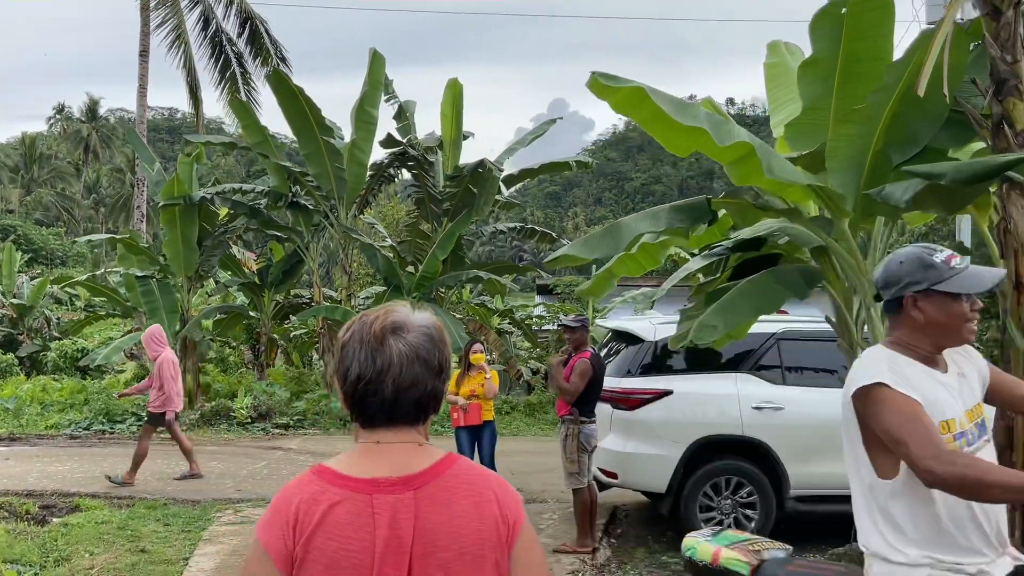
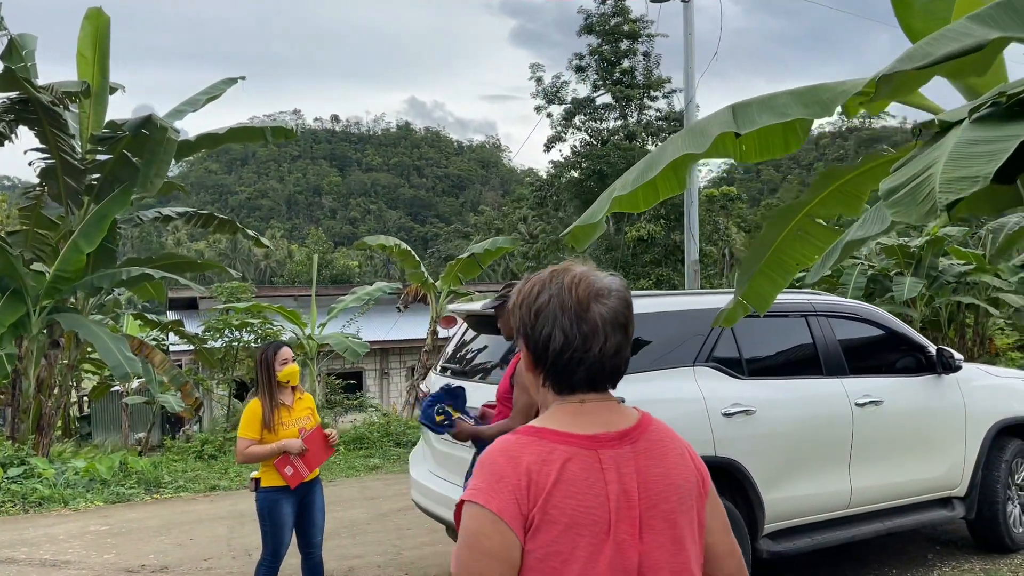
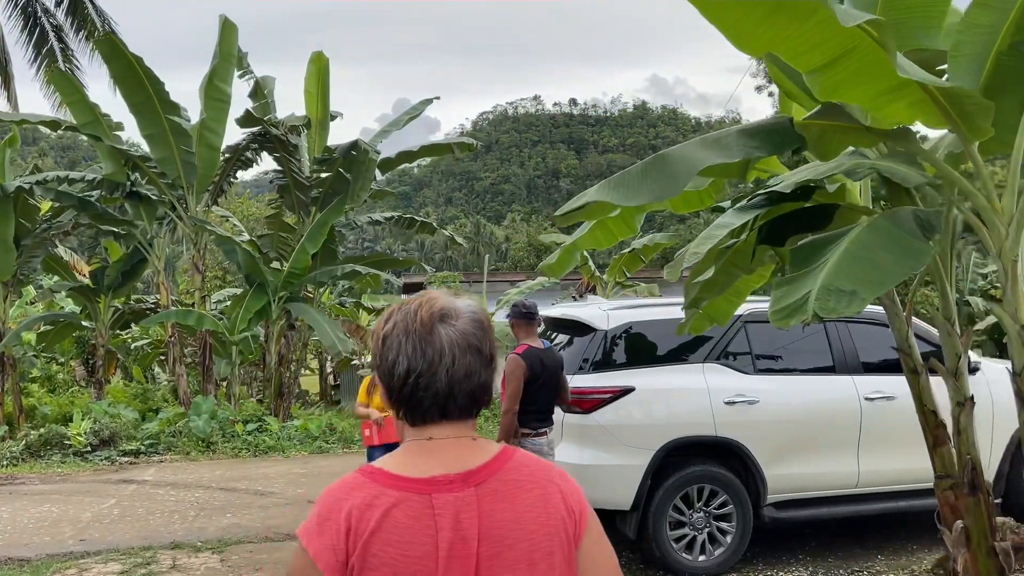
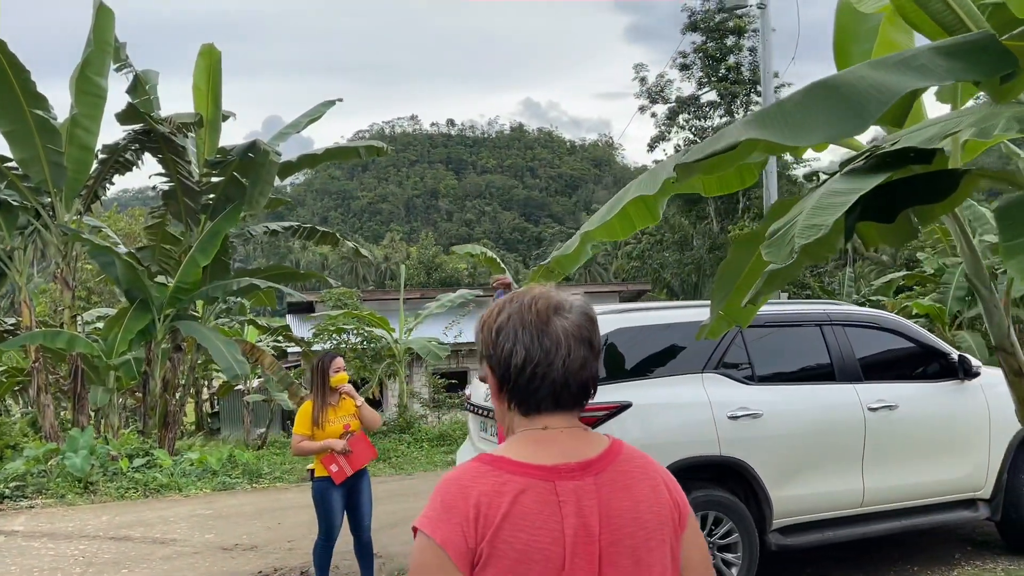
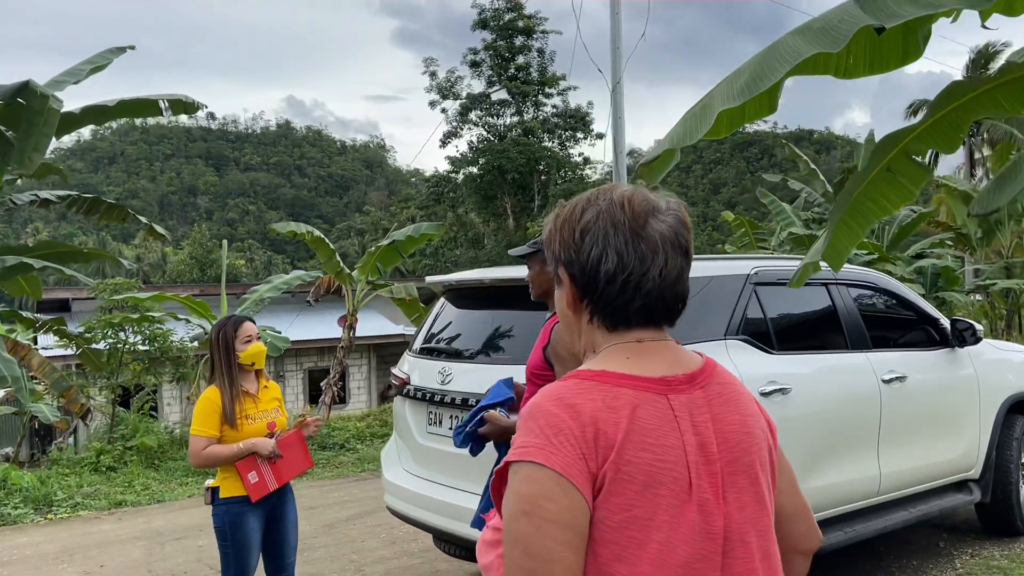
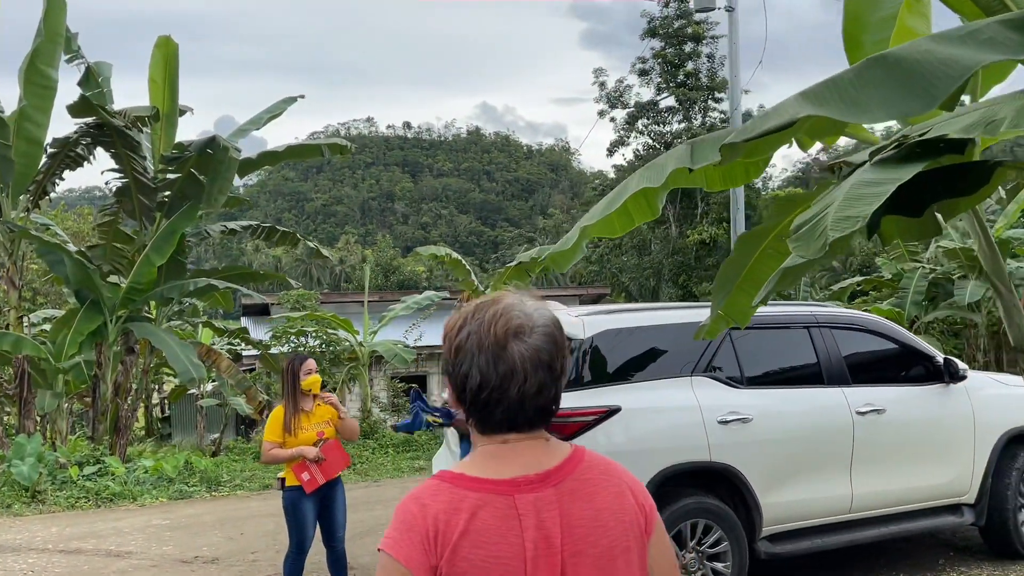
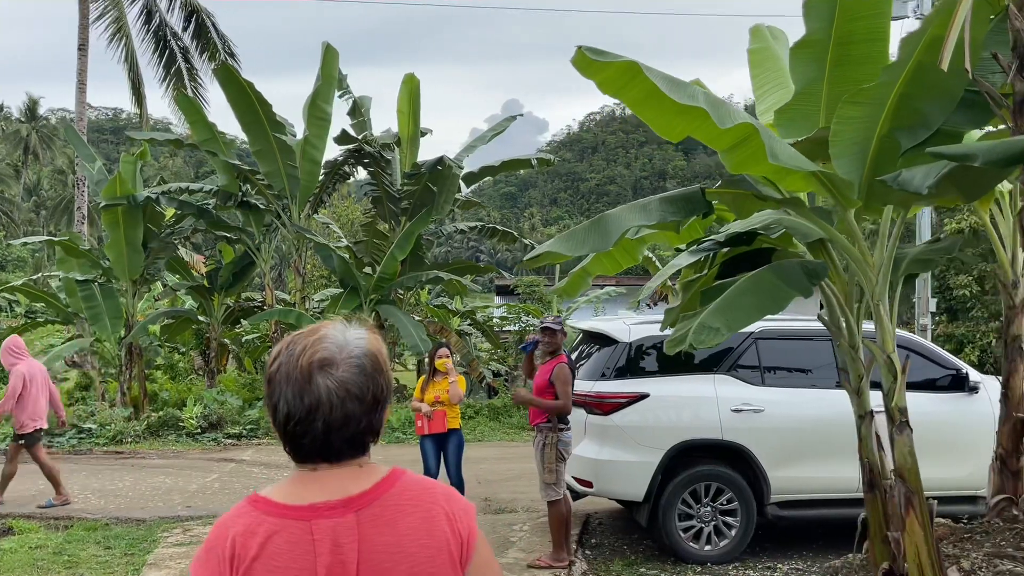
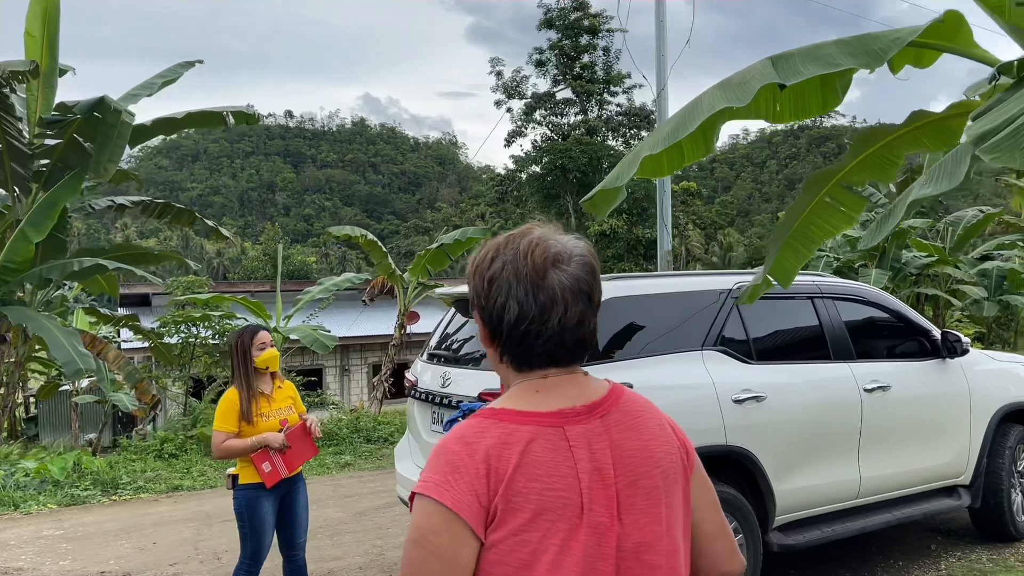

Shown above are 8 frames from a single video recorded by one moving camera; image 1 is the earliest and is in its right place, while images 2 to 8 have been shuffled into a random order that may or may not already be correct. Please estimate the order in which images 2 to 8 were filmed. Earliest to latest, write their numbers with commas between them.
7, 3, 4, 6, 2, 8, 5
